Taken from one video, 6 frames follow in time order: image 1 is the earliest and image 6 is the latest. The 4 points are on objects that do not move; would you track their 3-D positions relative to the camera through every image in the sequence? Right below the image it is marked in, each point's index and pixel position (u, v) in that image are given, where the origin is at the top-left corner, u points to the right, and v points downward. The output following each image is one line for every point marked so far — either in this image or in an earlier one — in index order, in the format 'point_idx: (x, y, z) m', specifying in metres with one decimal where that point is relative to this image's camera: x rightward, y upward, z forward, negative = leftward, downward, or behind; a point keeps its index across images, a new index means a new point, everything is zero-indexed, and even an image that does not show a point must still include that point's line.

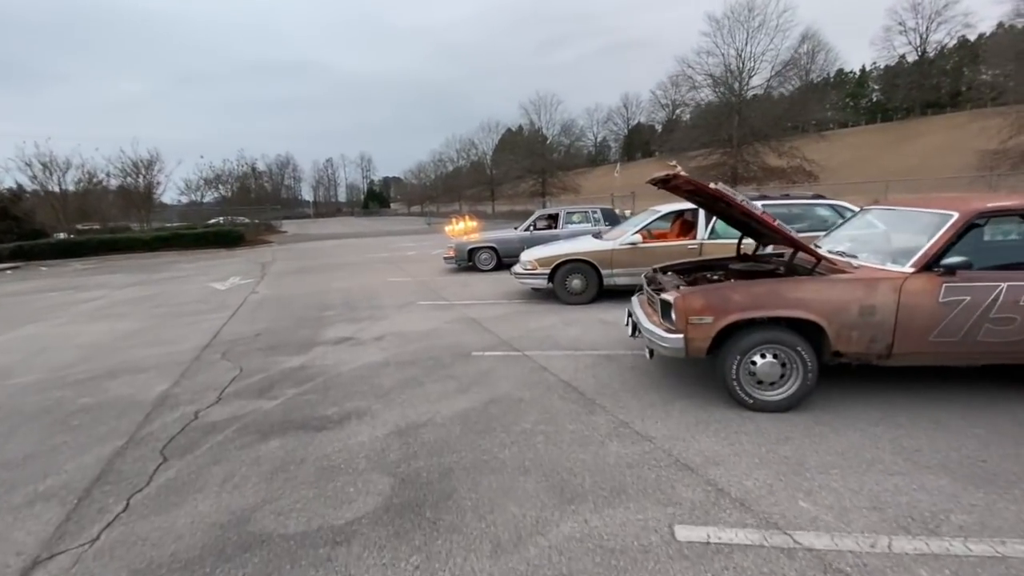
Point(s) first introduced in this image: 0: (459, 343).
0: (-0.7, -0.7, +6.5) m
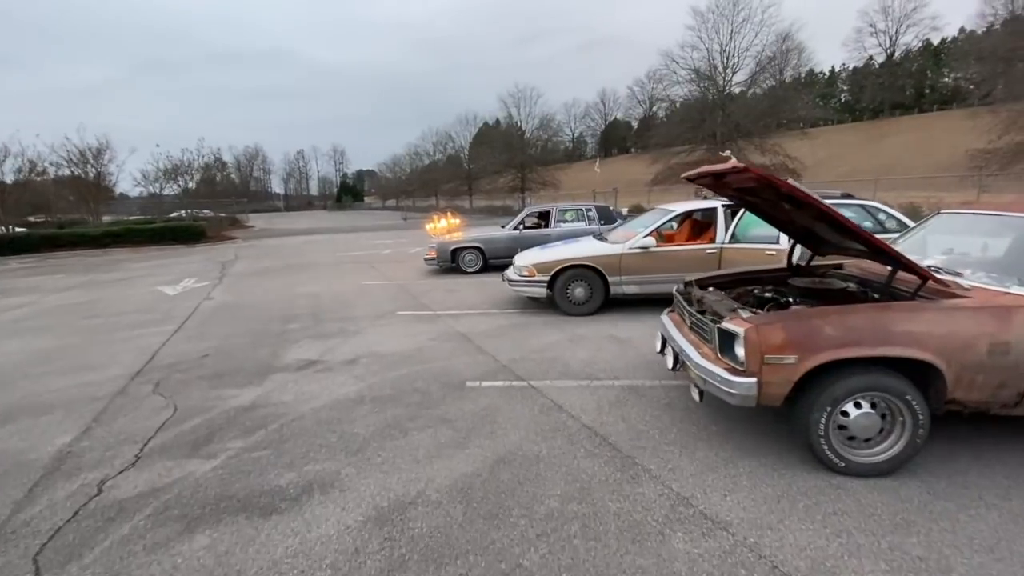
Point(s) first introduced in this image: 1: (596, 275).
0: (-0.7, -0.9, +5.4) m
1: (+1.3, +0.2, +7.4) m
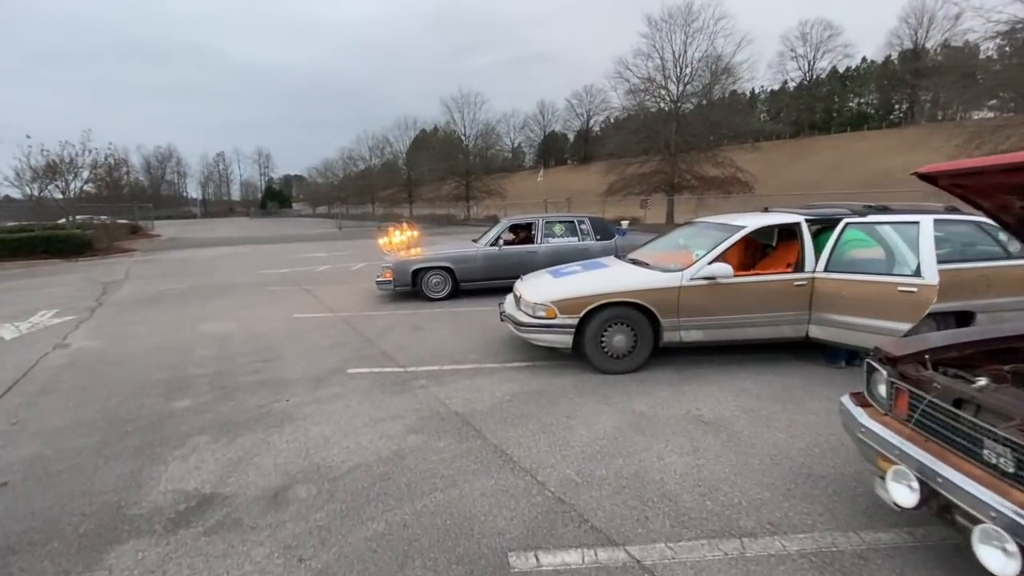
0: (-0.3, -1.4, +3.0) m
1: (+1.4, -0.3, +5.2) m
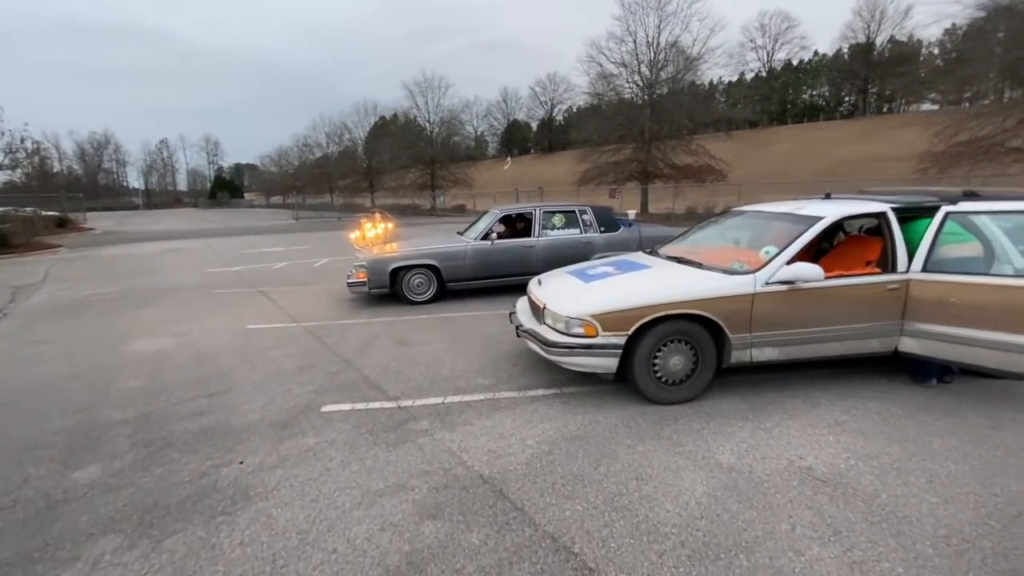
0: (+0.1, -1.5, +1.8) m
1: (+1.6, -0.4, +4.1) m
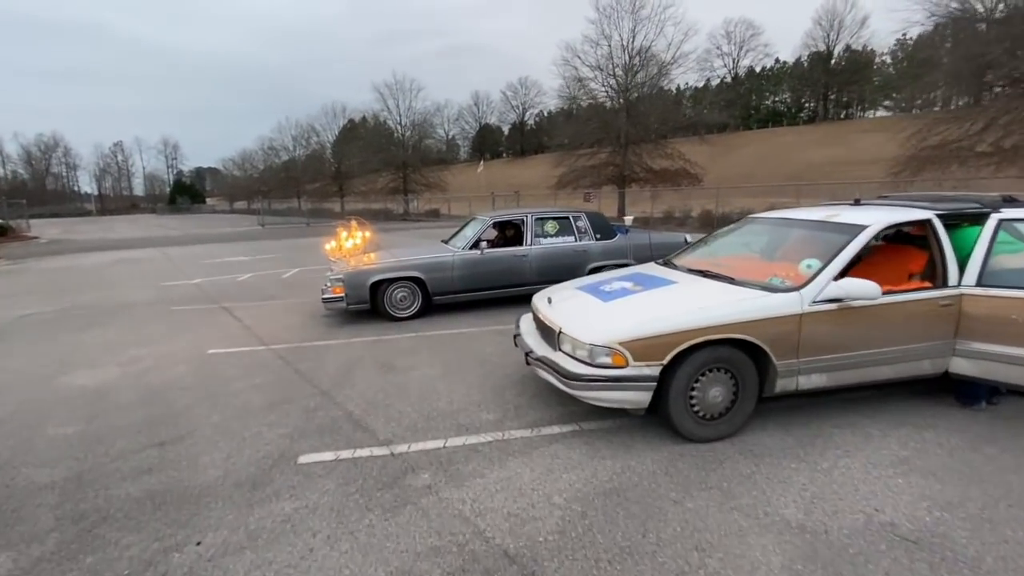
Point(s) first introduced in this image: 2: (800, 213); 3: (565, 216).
0: (+0.4, -1.7, +1.2) m
1: (+1.7, -0.5, +3.6) m
2: (+2.8, +0.7, +4.8) m
3: (+0.9, +1.2, +8.0) m
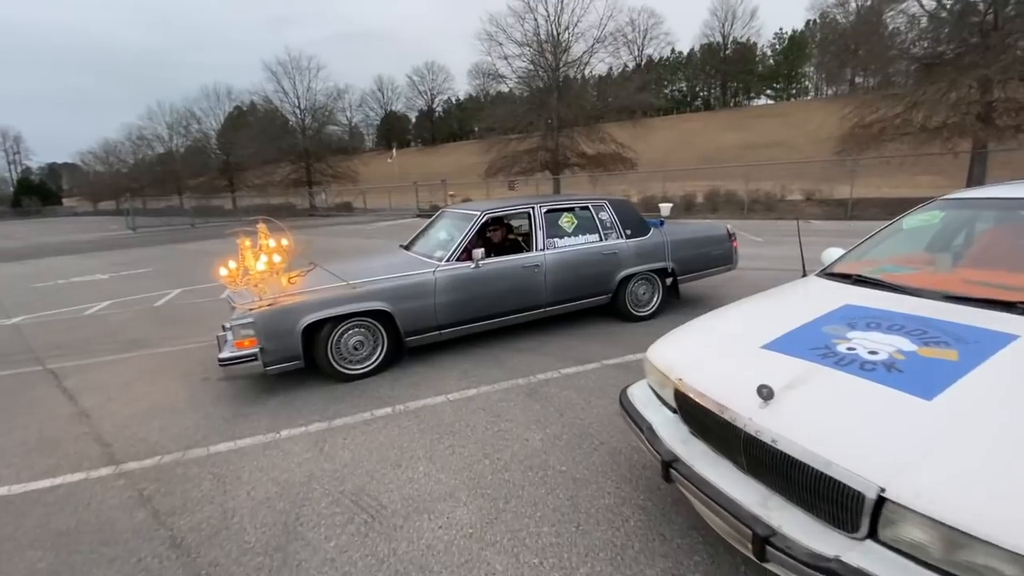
0: (+1.7, -2.0, -1.1) m
1: (+2.5, -0.7, +1.6) m
2: (+3.3, +0.6, +2.9) m
3: (+0.8, +0.9, +5.7) m
